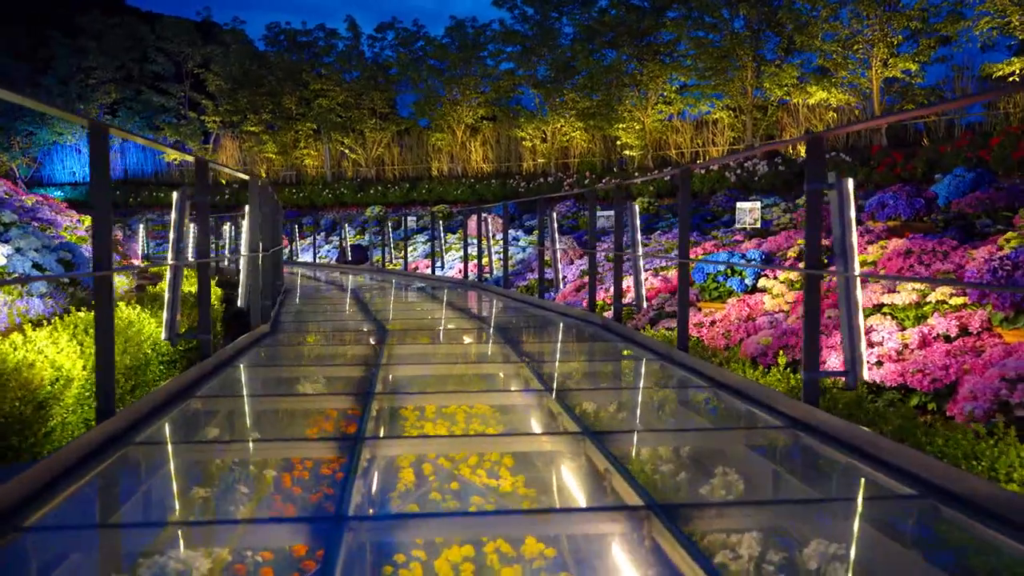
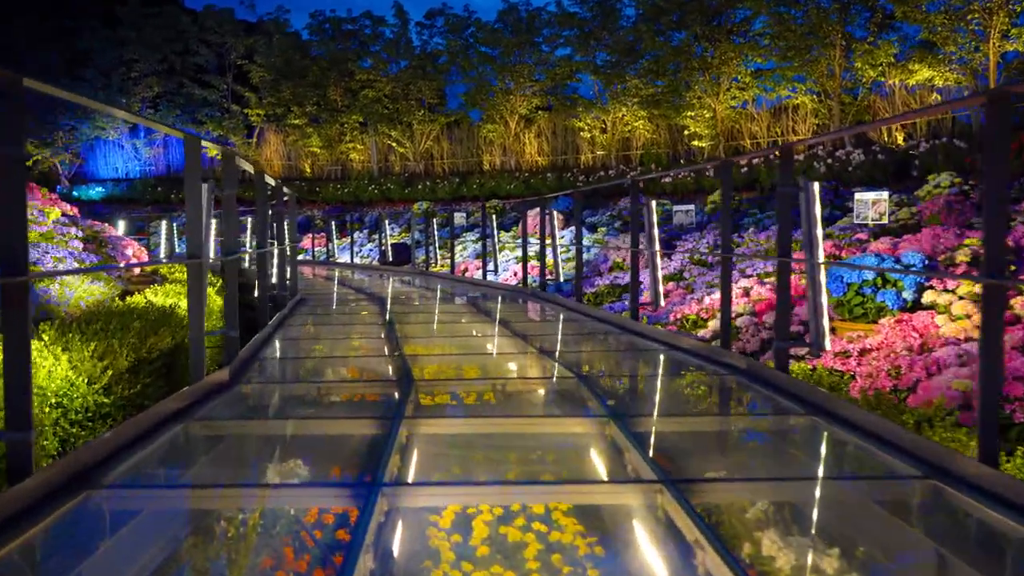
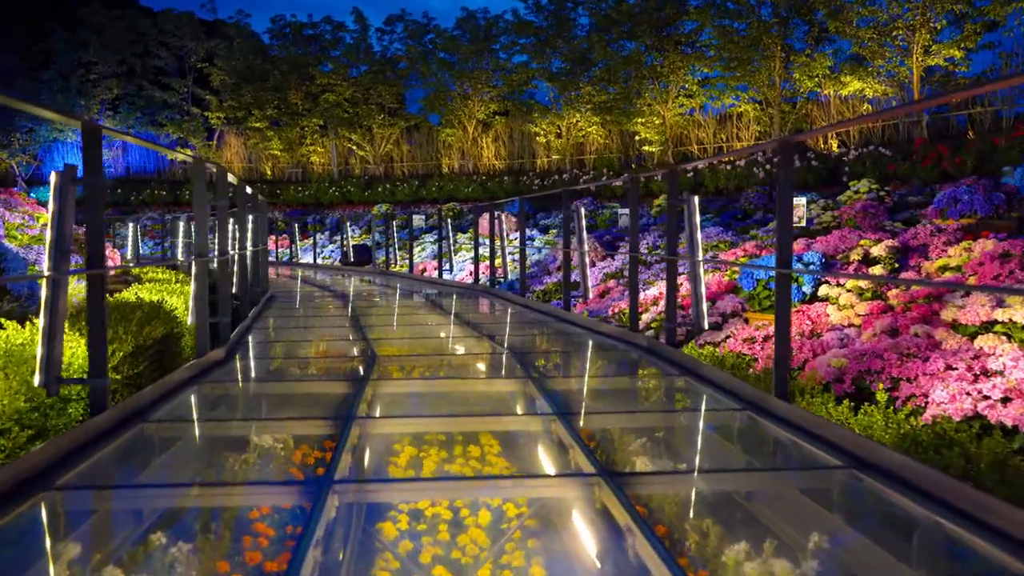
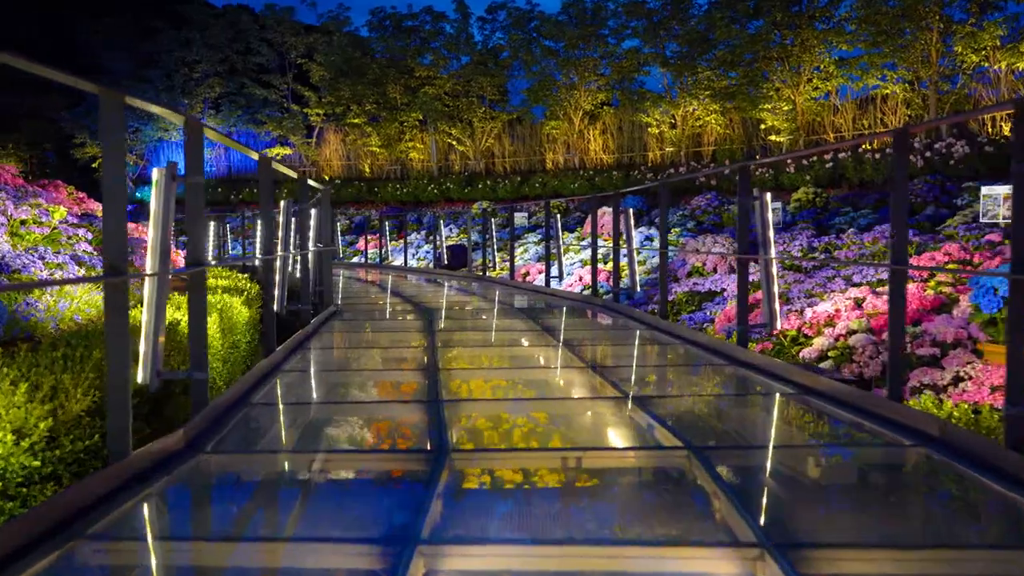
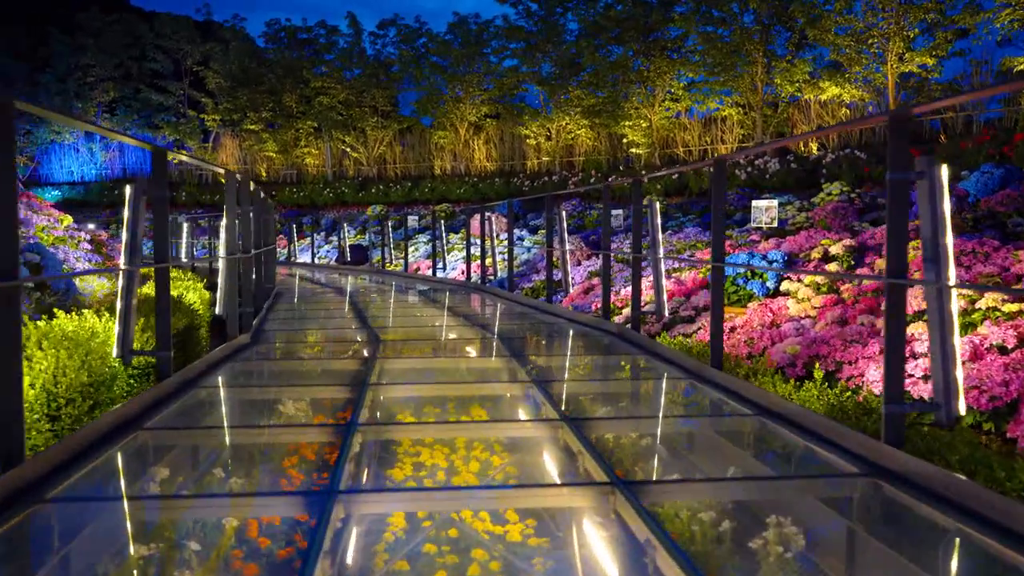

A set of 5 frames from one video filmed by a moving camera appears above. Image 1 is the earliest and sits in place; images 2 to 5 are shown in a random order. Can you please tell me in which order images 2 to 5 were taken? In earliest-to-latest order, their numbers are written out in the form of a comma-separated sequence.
5, 3, 2, 4
